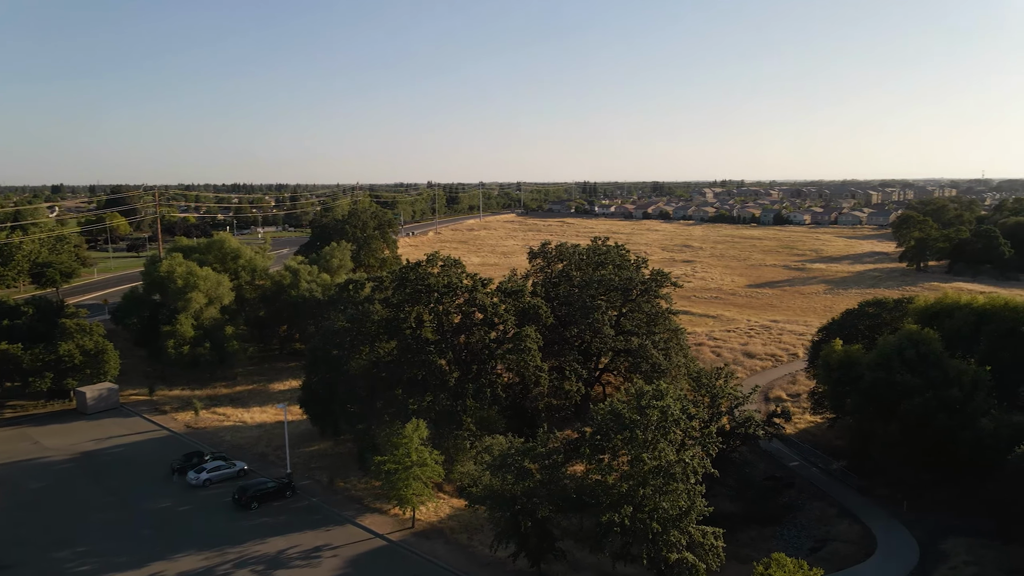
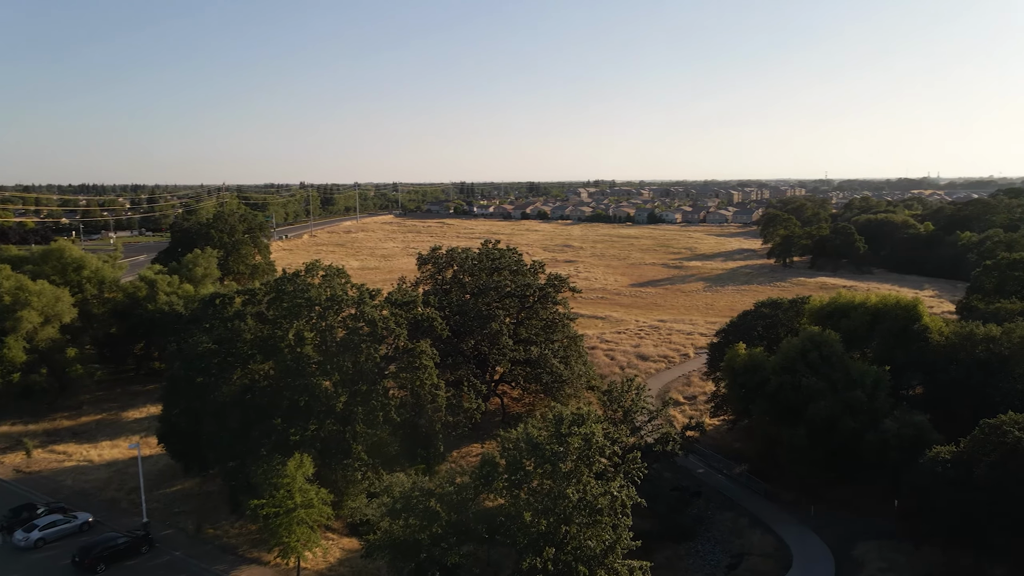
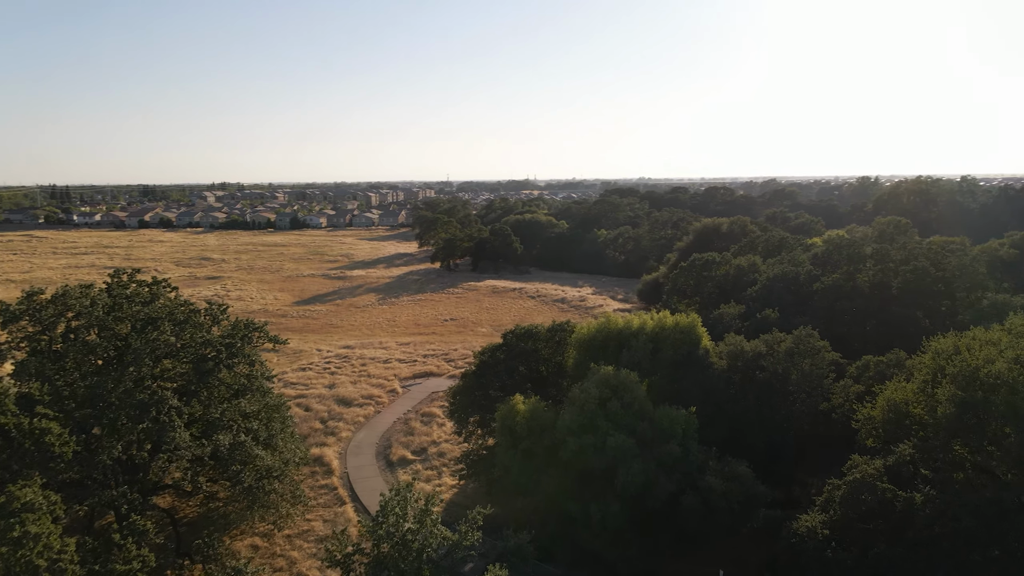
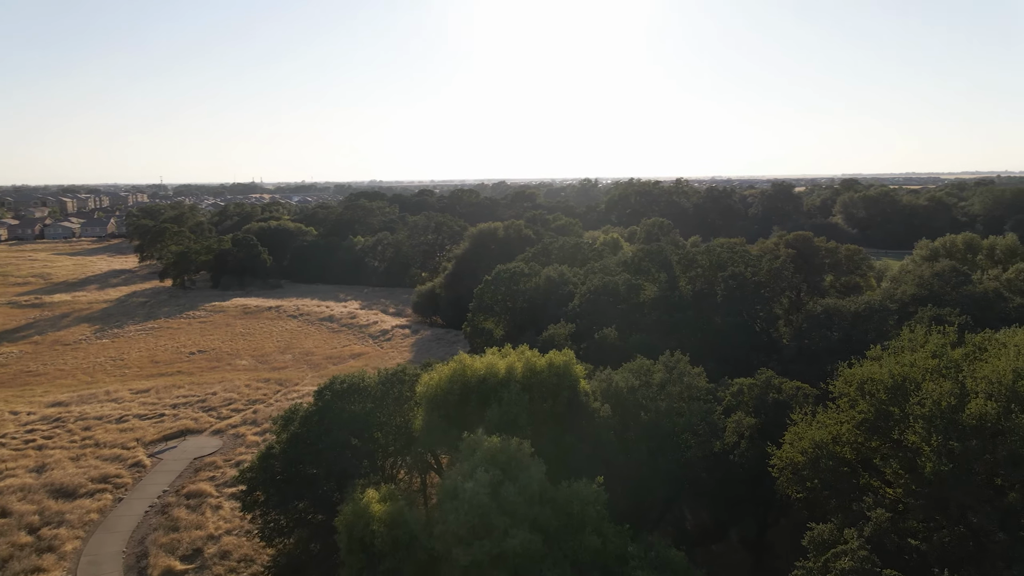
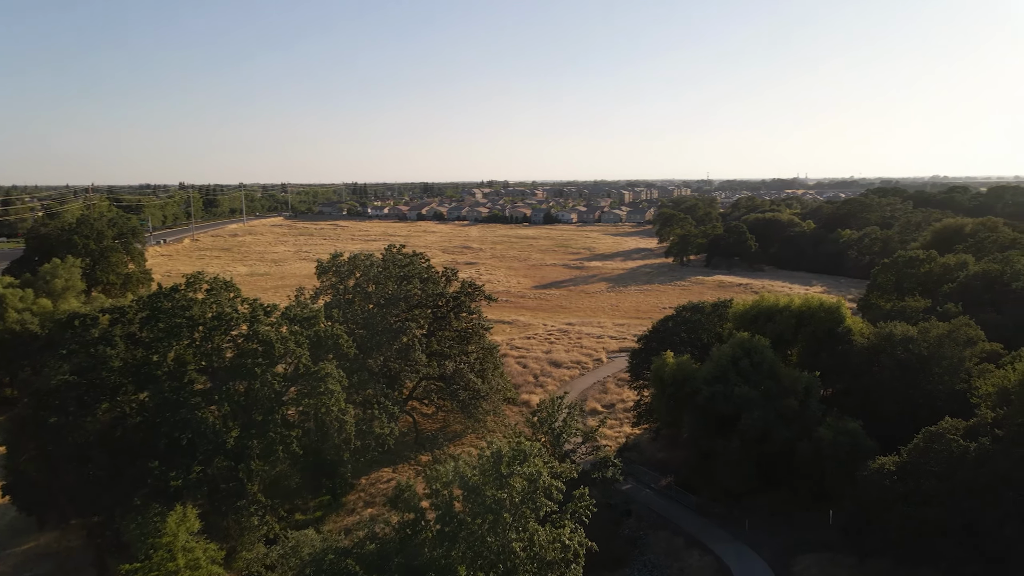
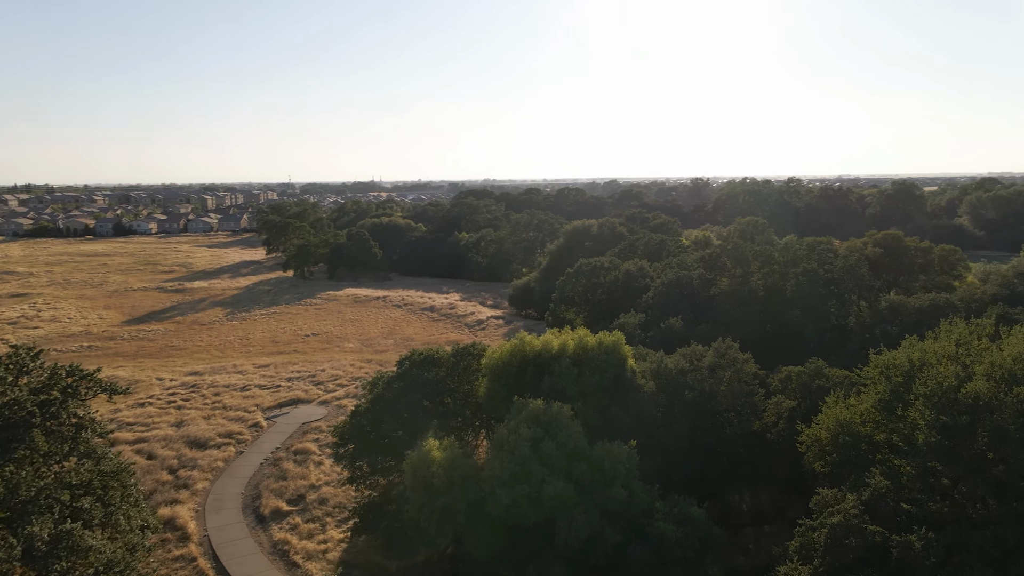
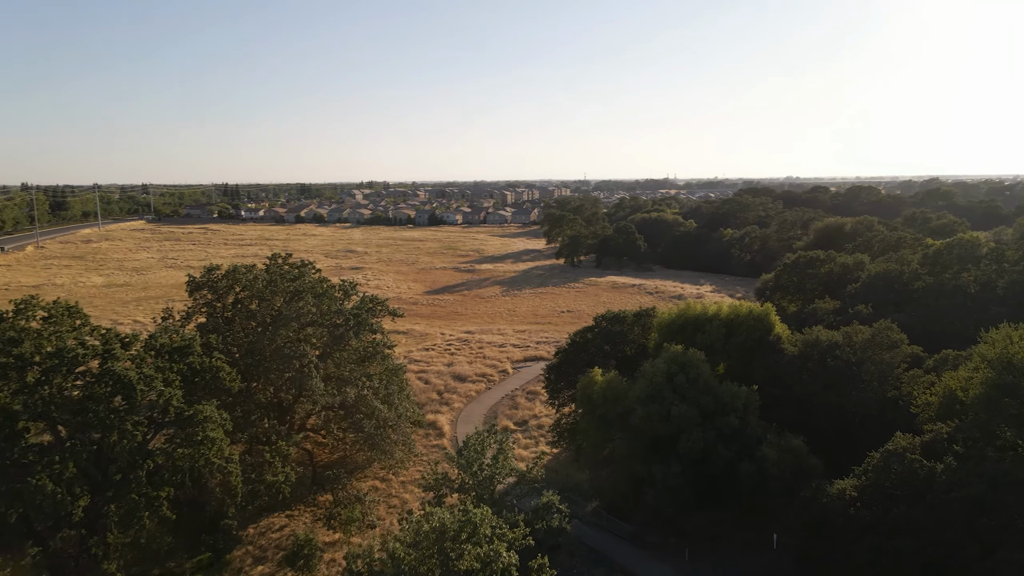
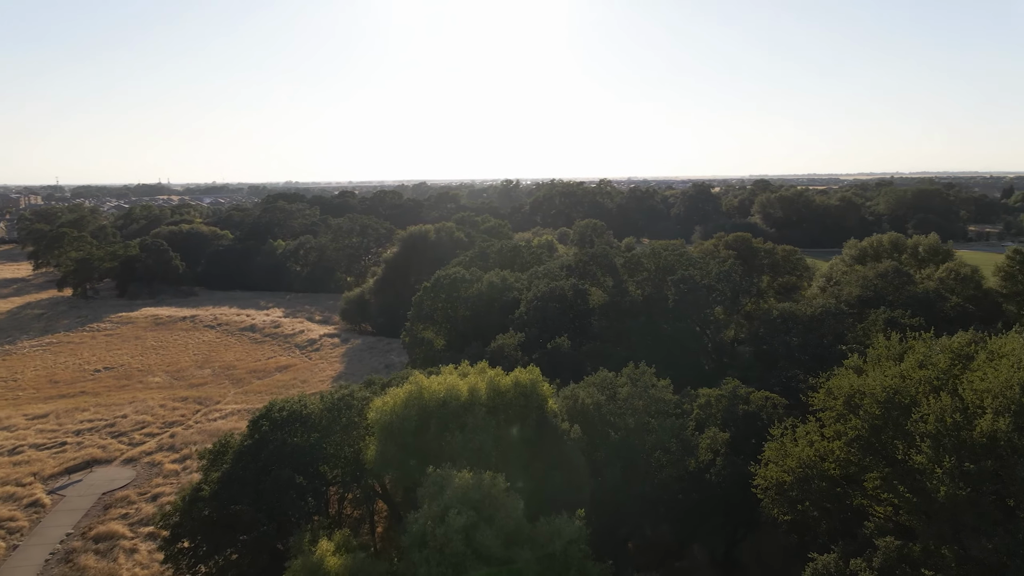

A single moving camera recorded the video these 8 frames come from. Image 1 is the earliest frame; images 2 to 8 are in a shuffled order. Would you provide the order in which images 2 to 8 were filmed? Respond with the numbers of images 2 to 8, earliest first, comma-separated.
2, 5, 7, 3, 6, 4, 8
